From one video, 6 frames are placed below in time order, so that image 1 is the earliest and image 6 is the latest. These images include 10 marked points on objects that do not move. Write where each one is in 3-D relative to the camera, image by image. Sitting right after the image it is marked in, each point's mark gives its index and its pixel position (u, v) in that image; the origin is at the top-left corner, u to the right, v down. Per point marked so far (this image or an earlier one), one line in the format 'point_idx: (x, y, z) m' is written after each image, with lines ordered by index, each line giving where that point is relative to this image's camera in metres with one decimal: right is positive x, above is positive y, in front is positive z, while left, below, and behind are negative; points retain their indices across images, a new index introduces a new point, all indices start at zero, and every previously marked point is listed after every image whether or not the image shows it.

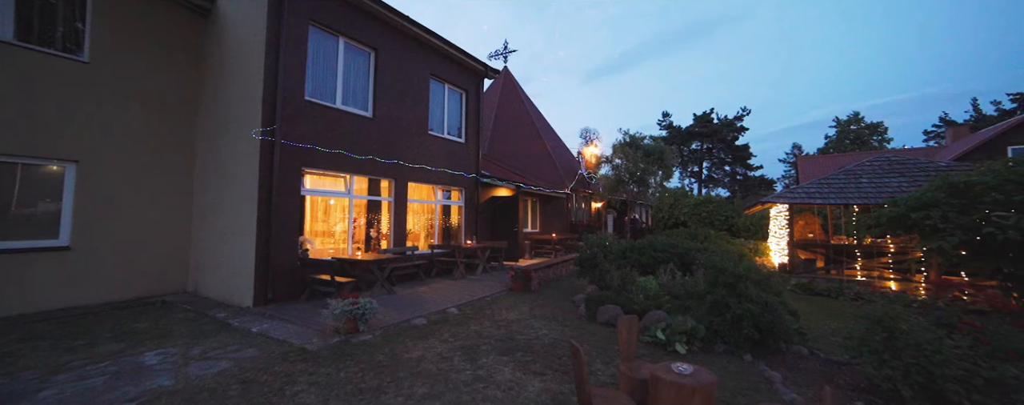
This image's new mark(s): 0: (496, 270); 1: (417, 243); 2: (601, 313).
0: (-0.4, -1.8, +10.4) m
1: (-2.4, -1.0, +9.9) m
2: (+1.3, -1.6, +5.6) m
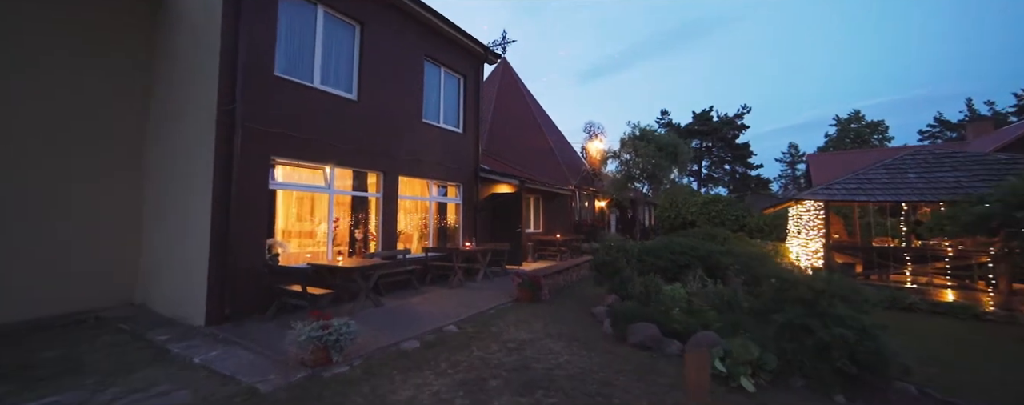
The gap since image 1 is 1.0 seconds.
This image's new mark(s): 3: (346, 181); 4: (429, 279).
0: (-0.3, -1.8, +9.3) m
1: (-2.3, -1.0, +8.8) m
2: (+1.4, -1.5, +4.6) m
3: (-3.0, +0.4, +7.2) m
4: (-1.7, -1.6, +8.3) m
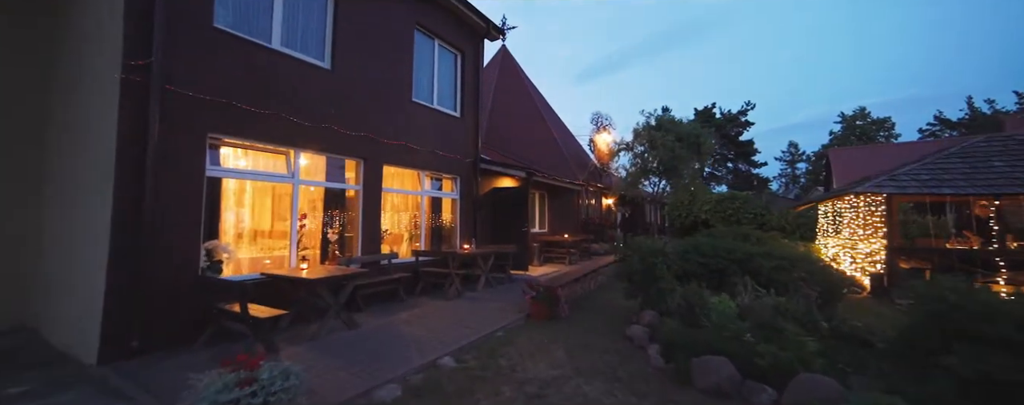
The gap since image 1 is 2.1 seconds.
0: (-0.2, -1.7, +8.0) m
1: (-2.2, -0.9, +7.5) m
2: (+1.6, -1.4, +3.3) m
3: (-2.9, +0.5, +5.9) m
4: (-1.6, -1.5, +6.9) m
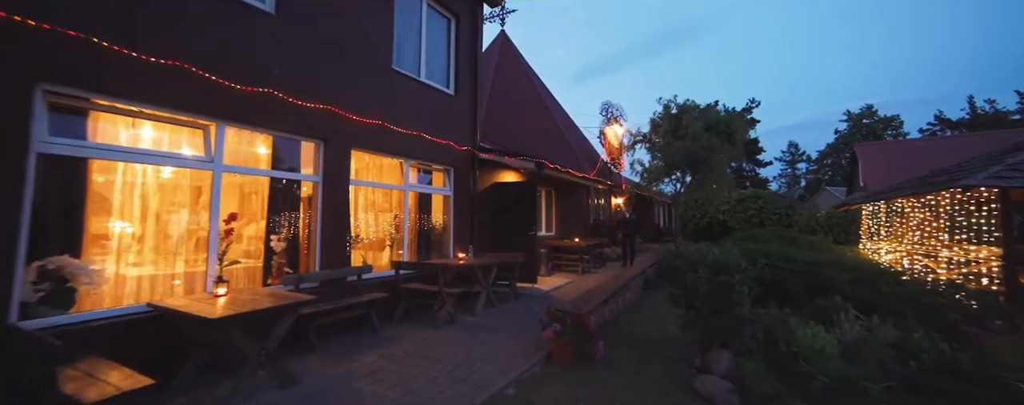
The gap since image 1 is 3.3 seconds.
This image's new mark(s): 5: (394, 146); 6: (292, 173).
0: (-0.1, -1.6, +6.5) m
1: (-2.1, -0.8, +5.9) m
2: (+1.8, -1.4, +1.8) m
3: (-2.8, +0.5, +4.3) m
4: (-1.5, -1.5, +5.4) m
5: (-1.8, +0.9, +5.9) m
6: (-2.5, +0.3, +4.6) m
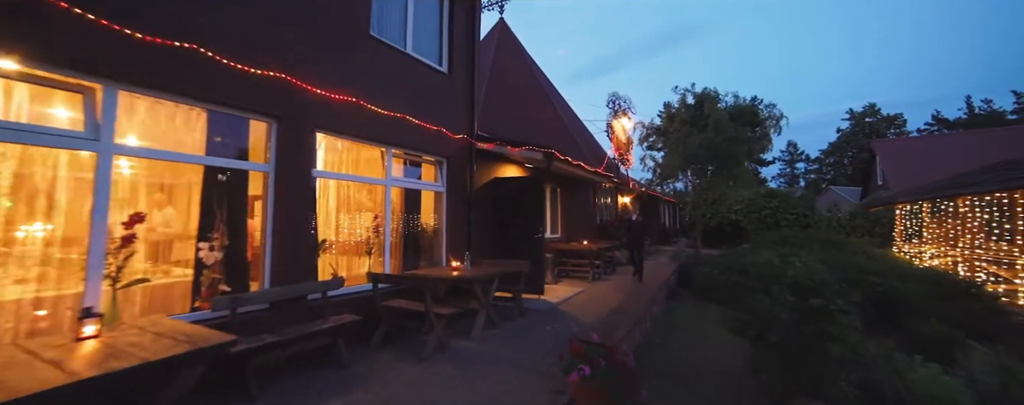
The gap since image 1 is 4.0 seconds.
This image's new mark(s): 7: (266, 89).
0: (0.0, -1.6, +5.4) m
1: (-2.0, -0.8, +4.8) m
2: (+1.9, -1.4, +0.7) m
3: (-2.7, +0.6, +3.2) m
4: (-1.4, -1.5, +4.3) m
5: (-1.7, +0.9, +4.9) m
6: (-2.5, +0.4, +3.5) m
7: (-2.3, +1.1, +3.6) m
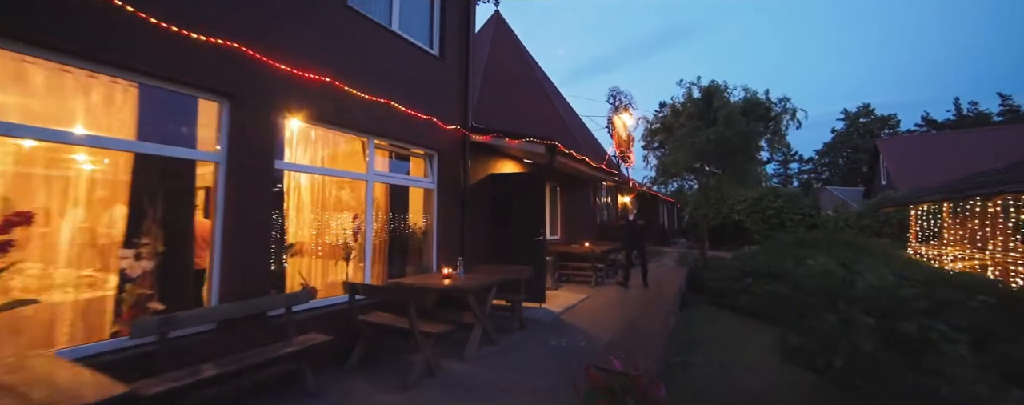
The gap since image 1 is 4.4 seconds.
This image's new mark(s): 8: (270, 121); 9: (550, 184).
0: (-0.1, -1.6, +4.8) m
1: (-2.0, -0.8, +4.2) m
2: (+1.9, -1.3, +0.2) m
3: (-2.7, +0.6, +2.5) m
4: (-1.4, -1.4, +3.6) m
5: (-1.7, +0.9, +4.2) m
6: (-2.4, +0.4, +2.8) m
7: (-2.3, +1.1, +3.0) m
8: (-2.1, +0.7, +3.4) m
9: (+0.8, +0.4, +8.9) m
